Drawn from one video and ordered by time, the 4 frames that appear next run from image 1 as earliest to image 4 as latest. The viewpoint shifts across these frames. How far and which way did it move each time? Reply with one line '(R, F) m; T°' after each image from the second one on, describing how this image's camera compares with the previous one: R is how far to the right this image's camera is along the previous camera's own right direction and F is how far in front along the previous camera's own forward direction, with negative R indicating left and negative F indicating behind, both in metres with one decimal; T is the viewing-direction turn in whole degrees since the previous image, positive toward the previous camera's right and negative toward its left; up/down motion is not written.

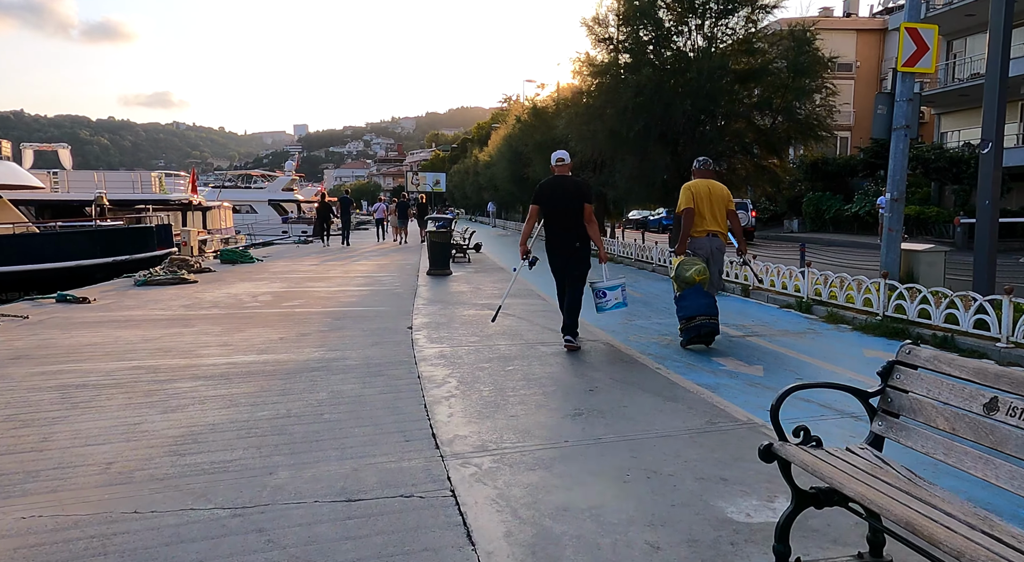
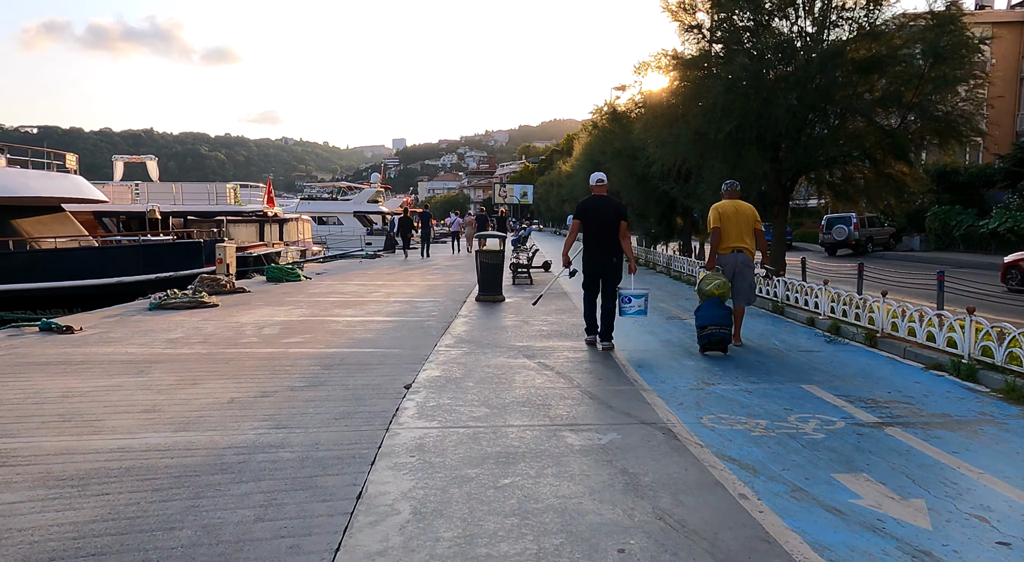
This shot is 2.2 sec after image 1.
(+0.5, +2.0) m; -7°
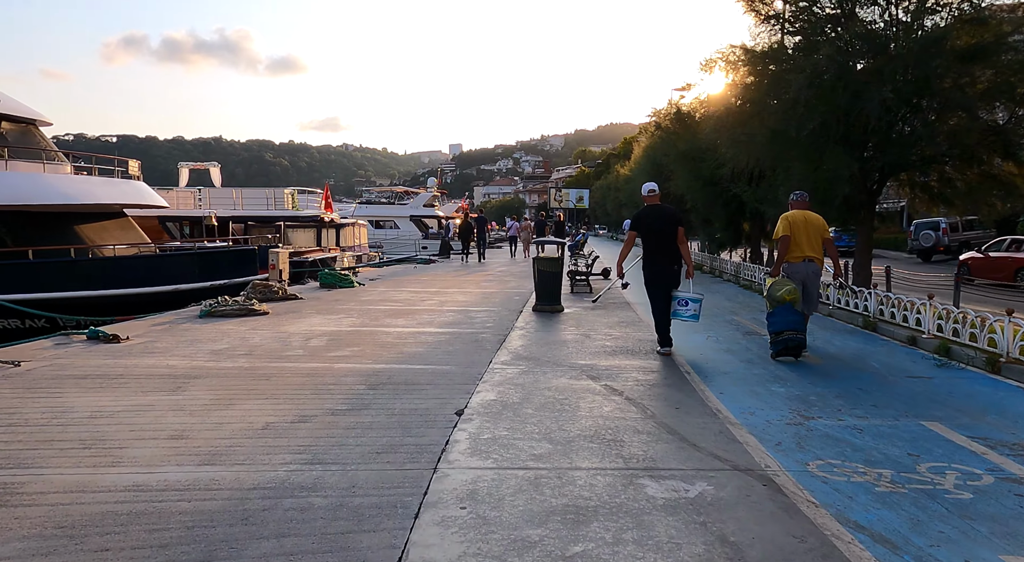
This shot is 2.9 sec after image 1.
(-0.1, +0.7) m; -4°
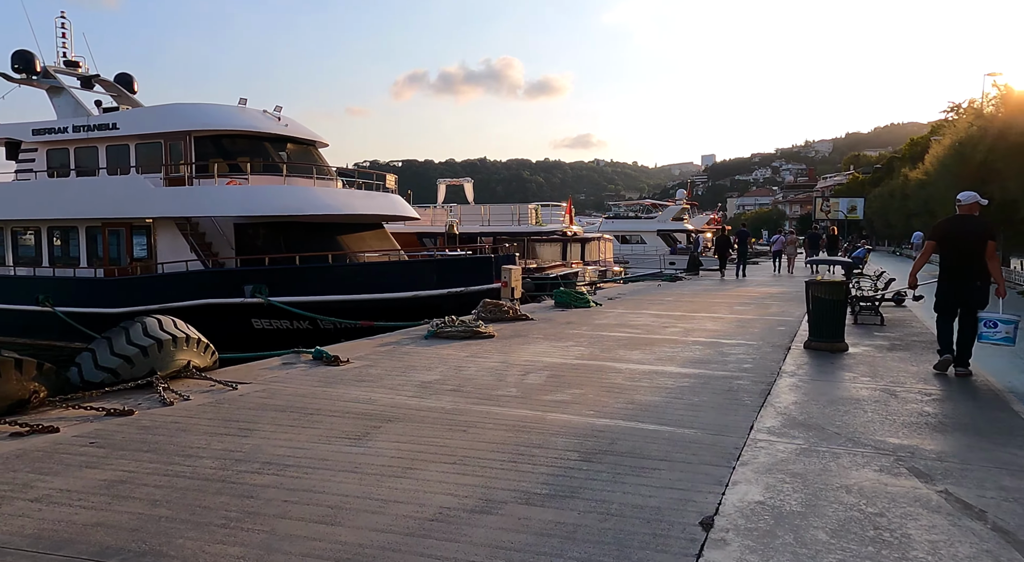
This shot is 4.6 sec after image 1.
(-0.1, +1.6) m; -20°
